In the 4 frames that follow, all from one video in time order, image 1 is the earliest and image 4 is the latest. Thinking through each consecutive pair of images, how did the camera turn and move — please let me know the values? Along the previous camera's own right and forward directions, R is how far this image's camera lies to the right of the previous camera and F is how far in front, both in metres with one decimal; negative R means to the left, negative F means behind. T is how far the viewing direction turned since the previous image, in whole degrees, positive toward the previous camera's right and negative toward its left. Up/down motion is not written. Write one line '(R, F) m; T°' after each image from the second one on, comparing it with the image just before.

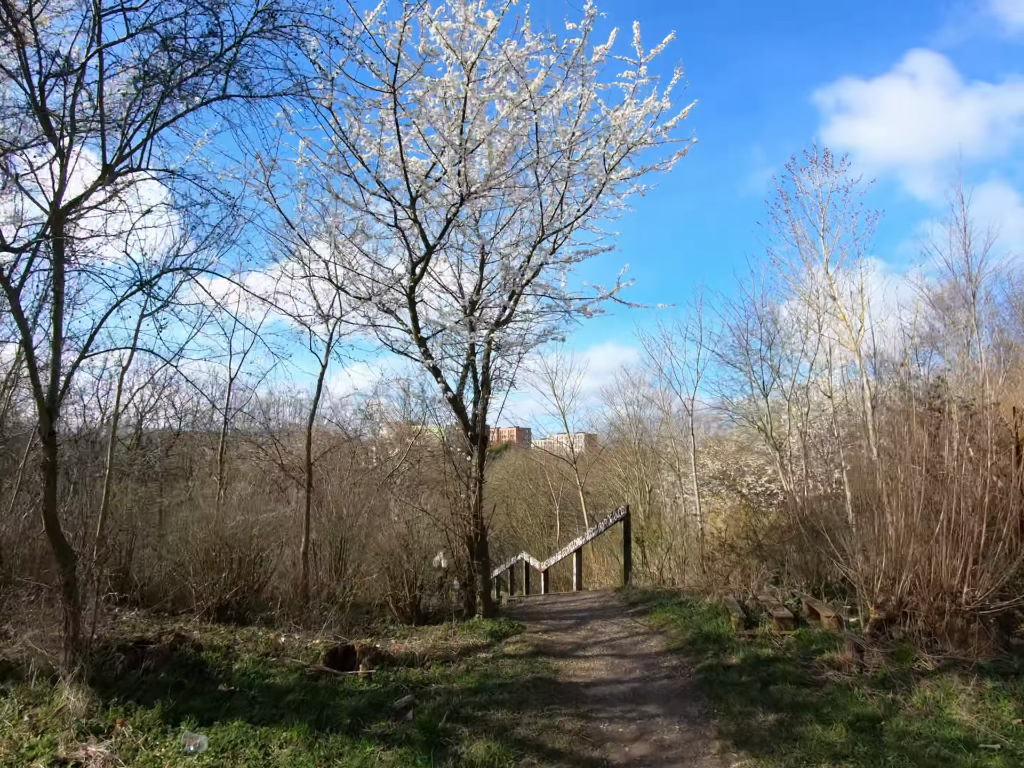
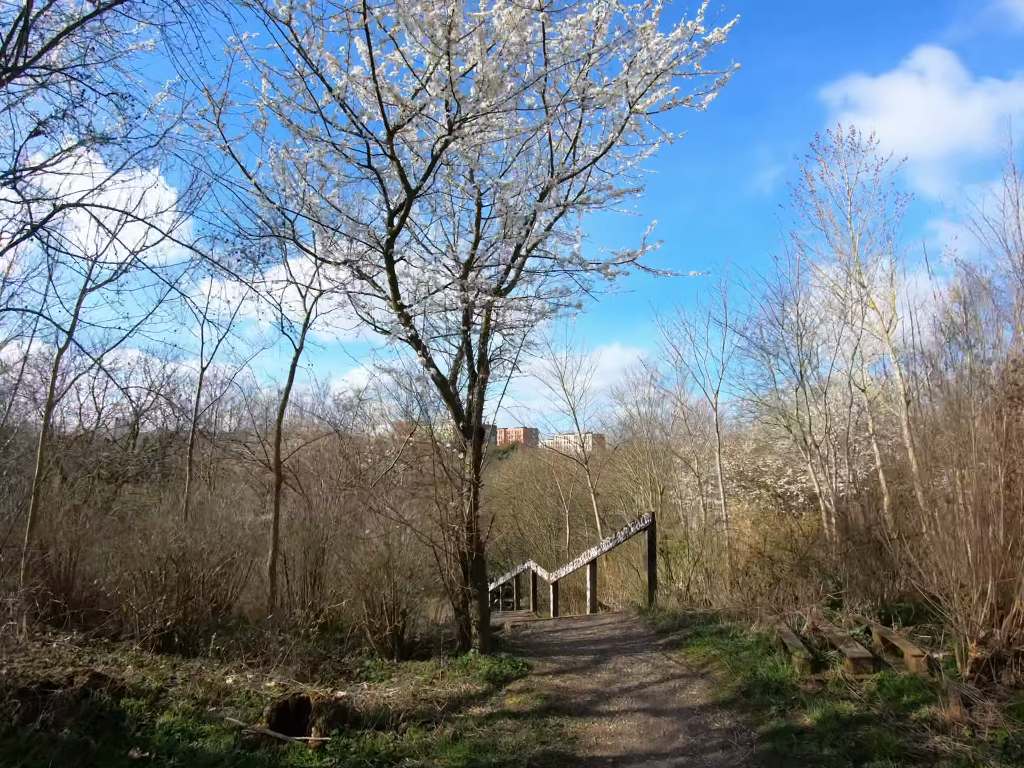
(0.0, +1.4) m; -1°
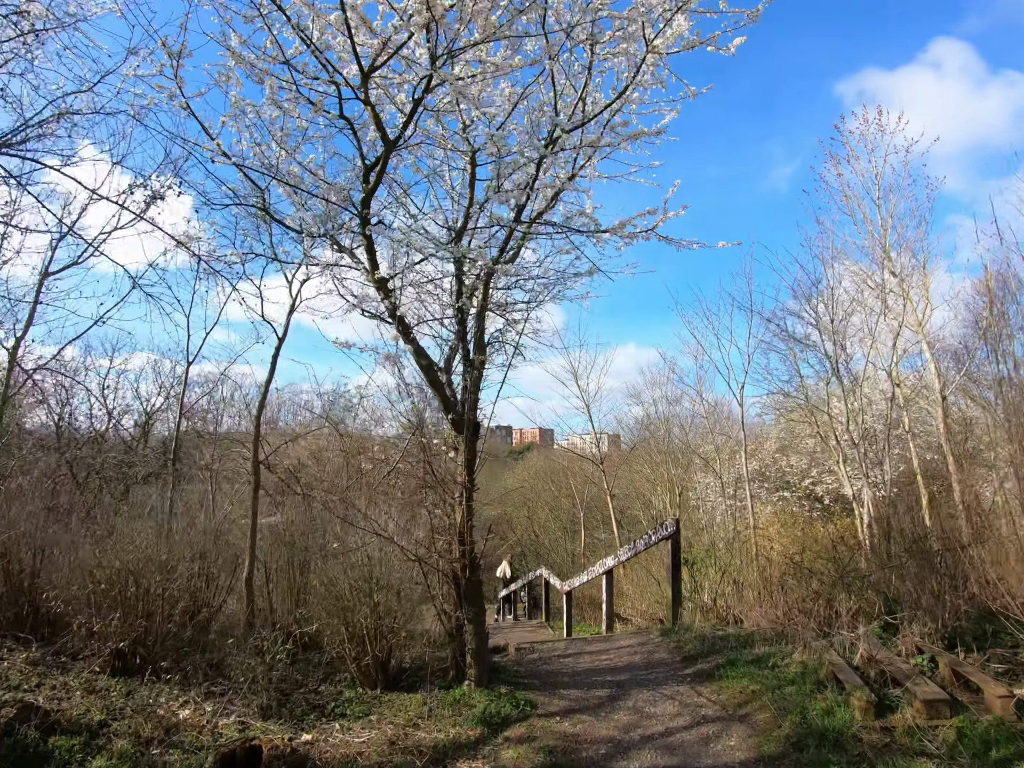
(+0.1, +0.9) m; -1°
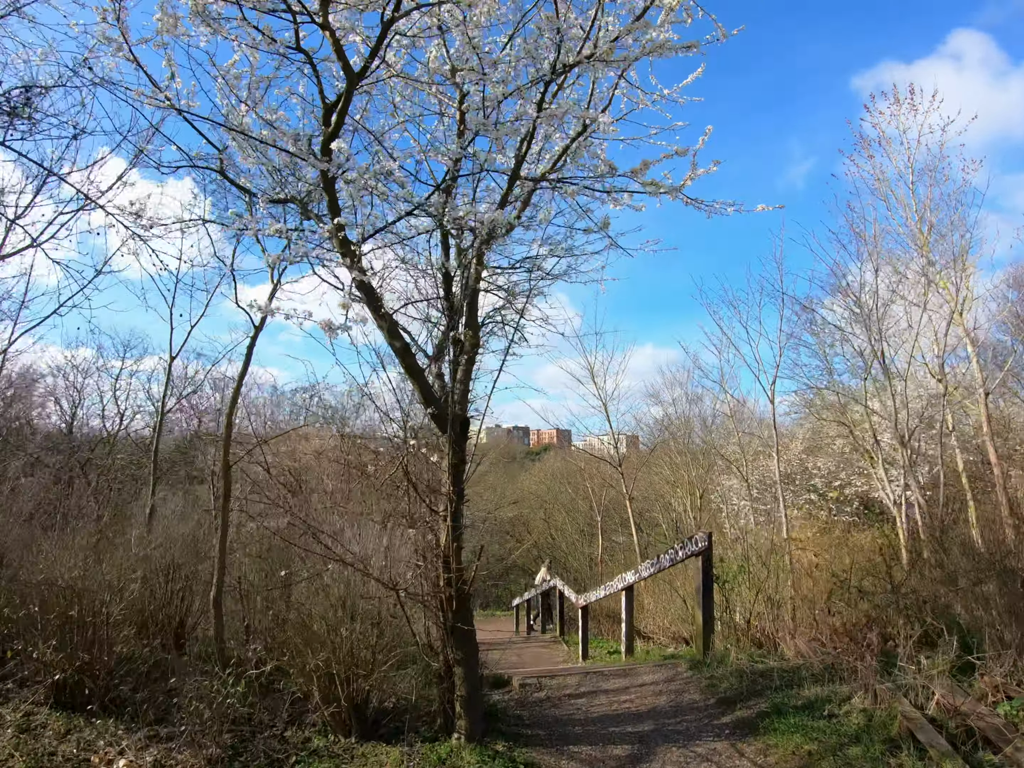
(+0.1, +0.9) m; -2°
